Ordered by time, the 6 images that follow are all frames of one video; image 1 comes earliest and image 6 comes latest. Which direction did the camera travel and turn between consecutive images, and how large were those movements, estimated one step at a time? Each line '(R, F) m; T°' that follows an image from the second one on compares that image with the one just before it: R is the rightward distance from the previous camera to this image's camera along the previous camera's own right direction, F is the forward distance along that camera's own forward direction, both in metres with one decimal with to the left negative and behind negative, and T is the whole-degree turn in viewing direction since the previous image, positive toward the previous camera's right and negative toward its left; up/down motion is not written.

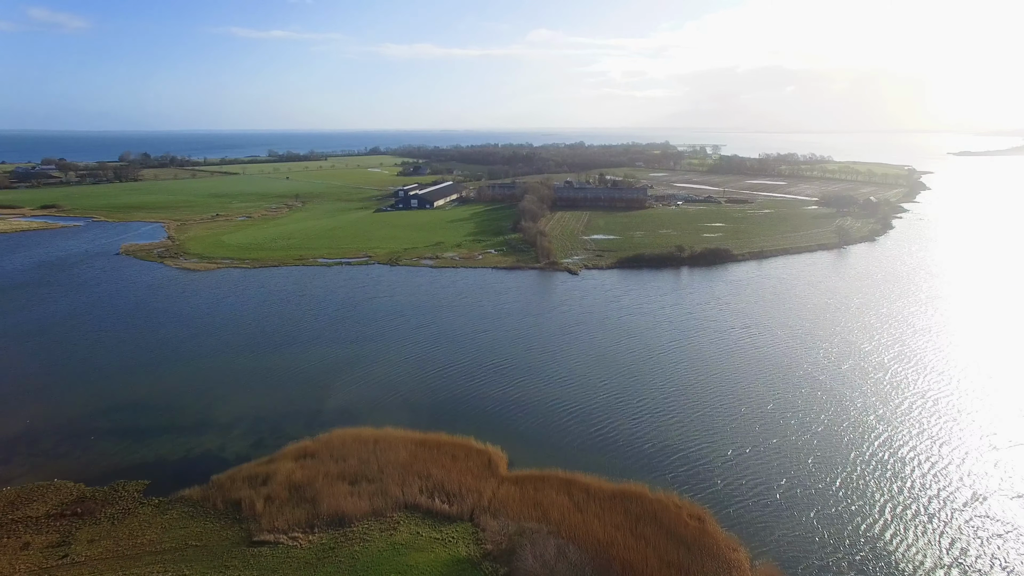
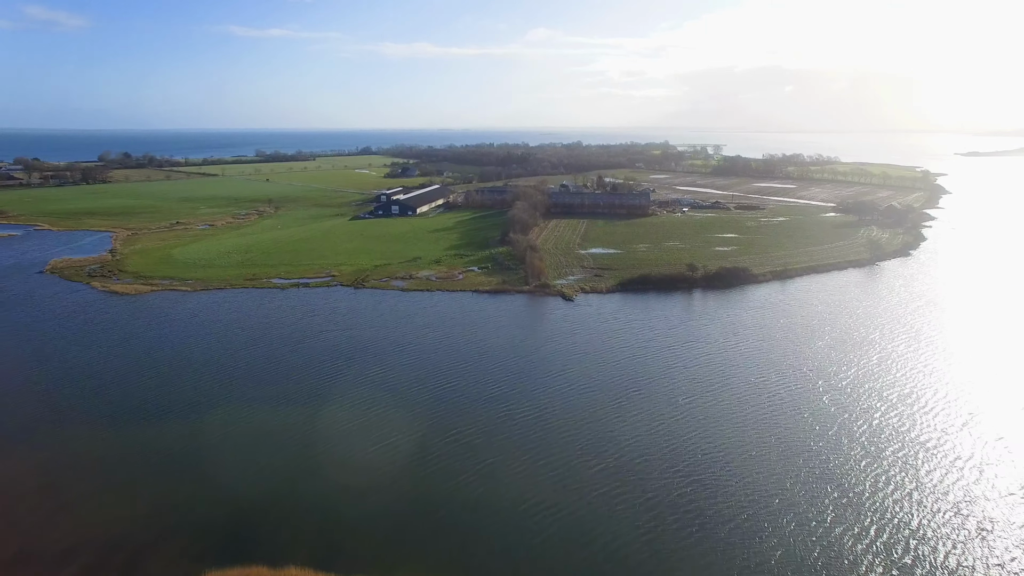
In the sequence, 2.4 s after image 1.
(+0.6, +4.2) m; 0°
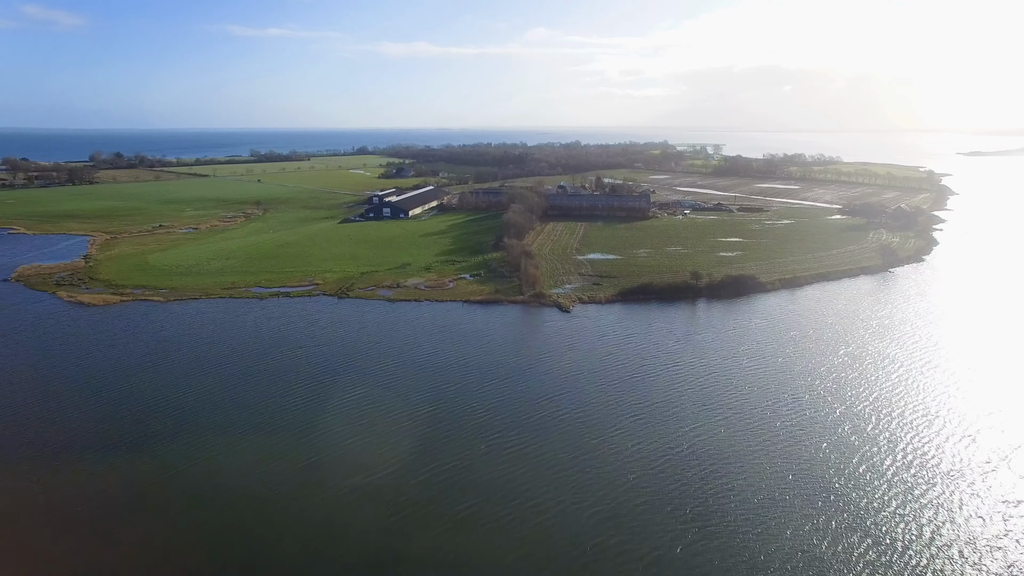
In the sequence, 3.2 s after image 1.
(+0.2, +1.5) m; 0°
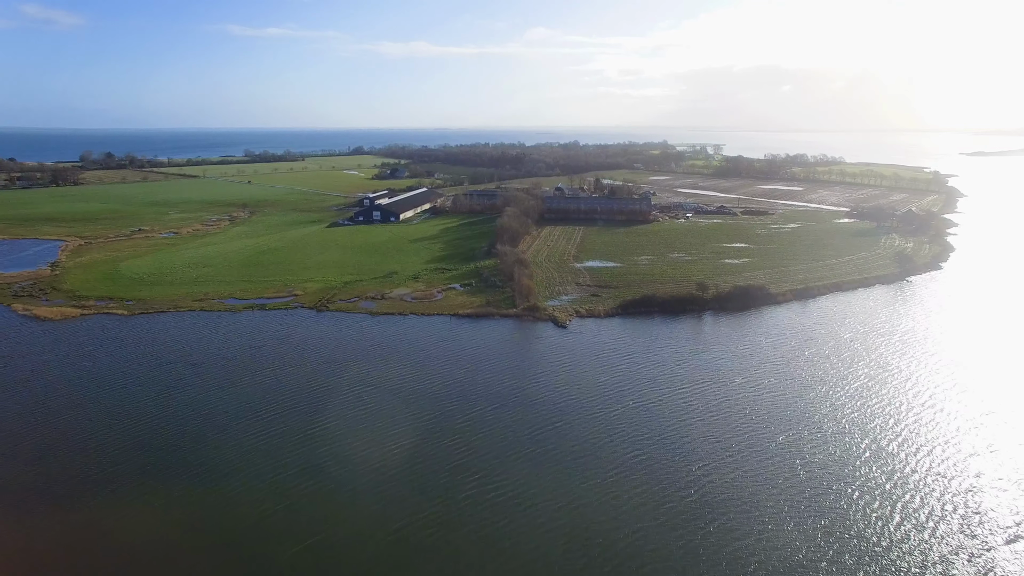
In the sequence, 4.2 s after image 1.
(+0.3, +1.7) m; 0°
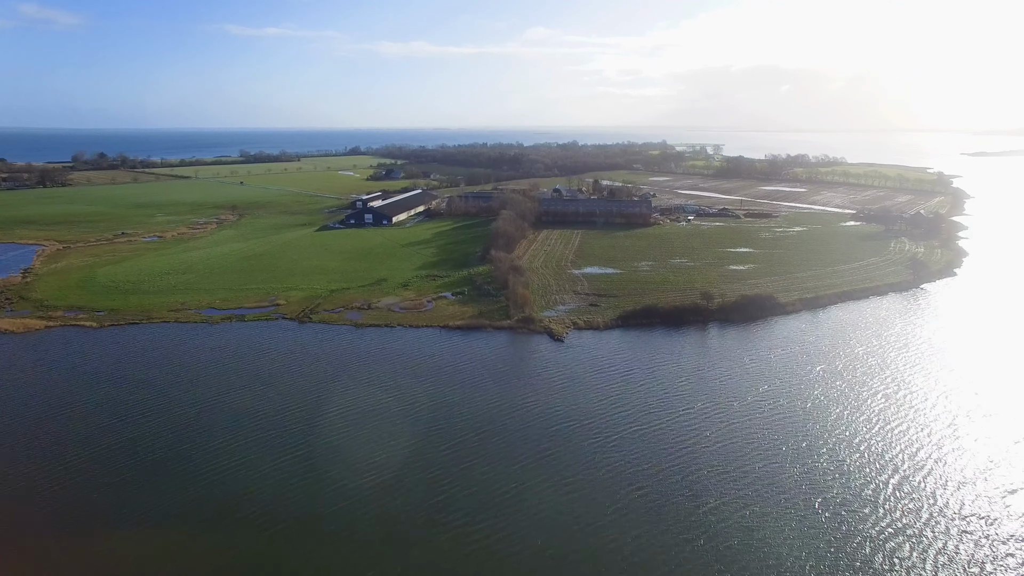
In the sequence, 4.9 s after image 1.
(+0.2, +1.3) m; 0°
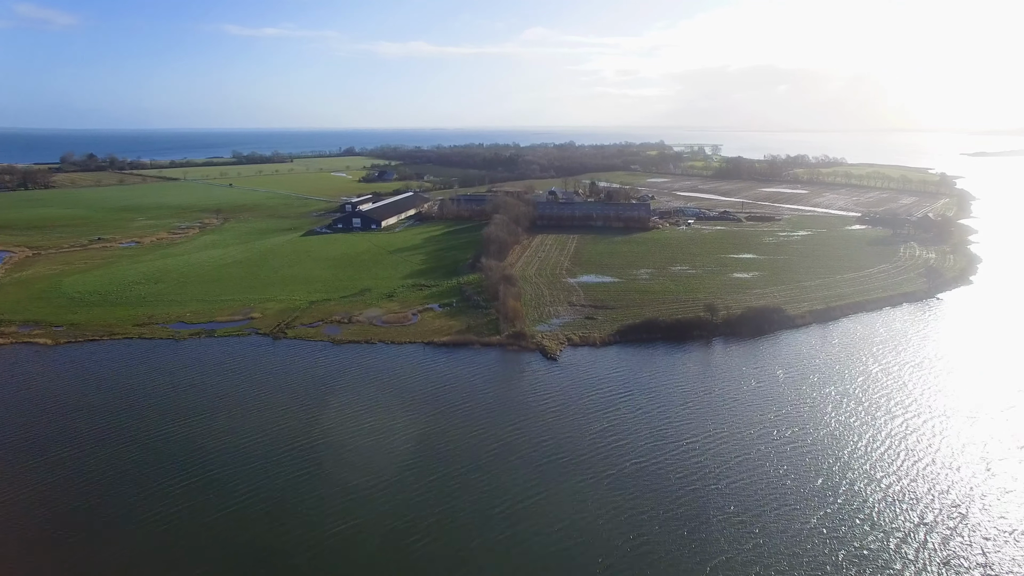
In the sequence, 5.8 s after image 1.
(+0.3, +1.5) m; 0°
